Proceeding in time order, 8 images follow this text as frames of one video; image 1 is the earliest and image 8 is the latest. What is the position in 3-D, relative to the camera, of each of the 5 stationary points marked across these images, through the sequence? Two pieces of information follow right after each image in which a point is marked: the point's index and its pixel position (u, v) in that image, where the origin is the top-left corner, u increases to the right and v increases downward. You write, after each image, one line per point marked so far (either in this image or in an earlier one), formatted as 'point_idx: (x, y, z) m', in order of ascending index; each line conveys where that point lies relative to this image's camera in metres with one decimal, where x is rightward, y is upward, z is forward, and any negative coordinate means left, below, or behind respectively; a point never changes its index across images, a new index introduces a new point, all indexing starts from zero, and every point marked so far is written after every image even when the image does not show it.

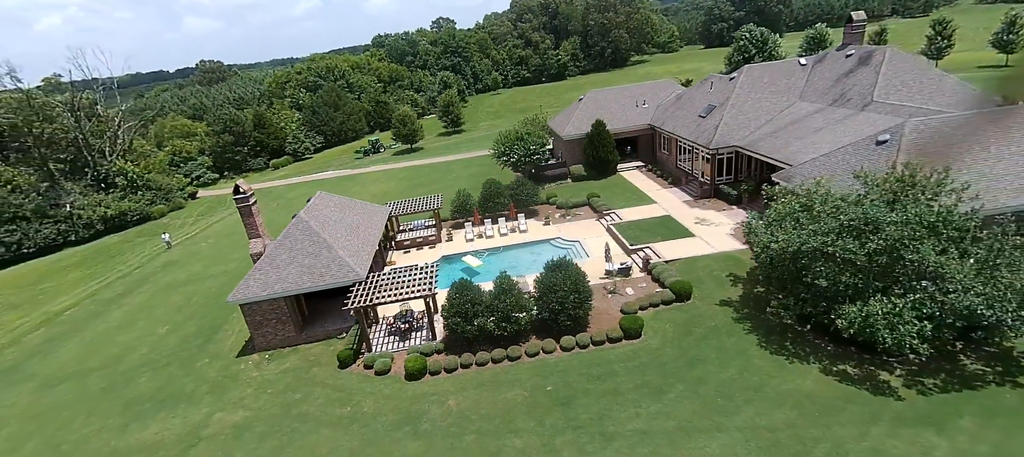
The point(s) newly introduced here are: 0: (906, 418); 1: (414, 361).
0: (+10.6, -5.1, +13.0) m
1: (-3.6, -4.9, +17.8) m
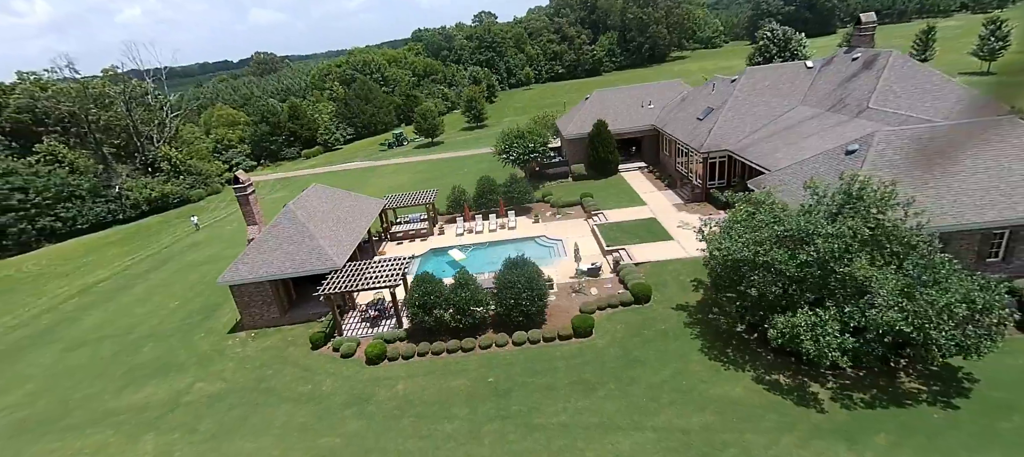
0: (+8.3, -5.4, +13.0) m
1: (-5.4, -4.6, +18.9) m
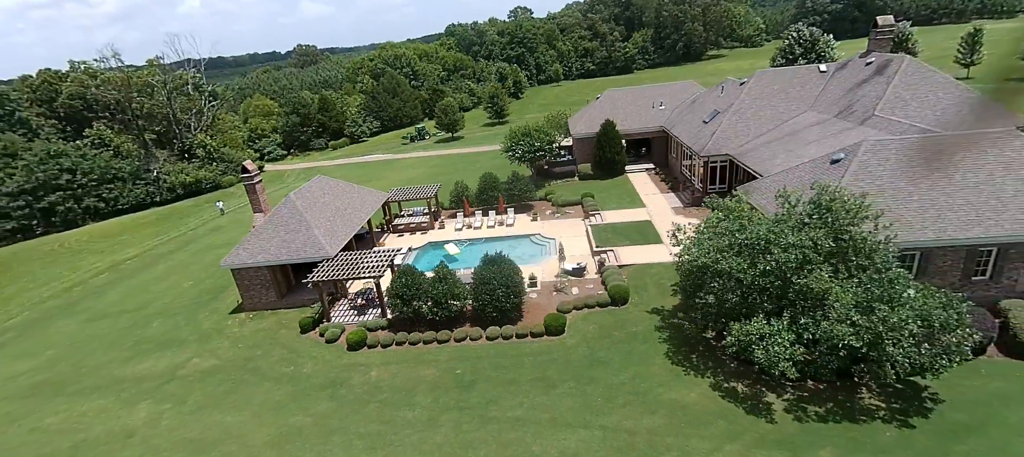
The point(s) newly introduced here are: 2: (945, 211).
0: (+6.9, -5.7, +12.9) m
1: (-6.4, -4.3, +19.7) m
2: (+14.0, +0.6, +15.4) m
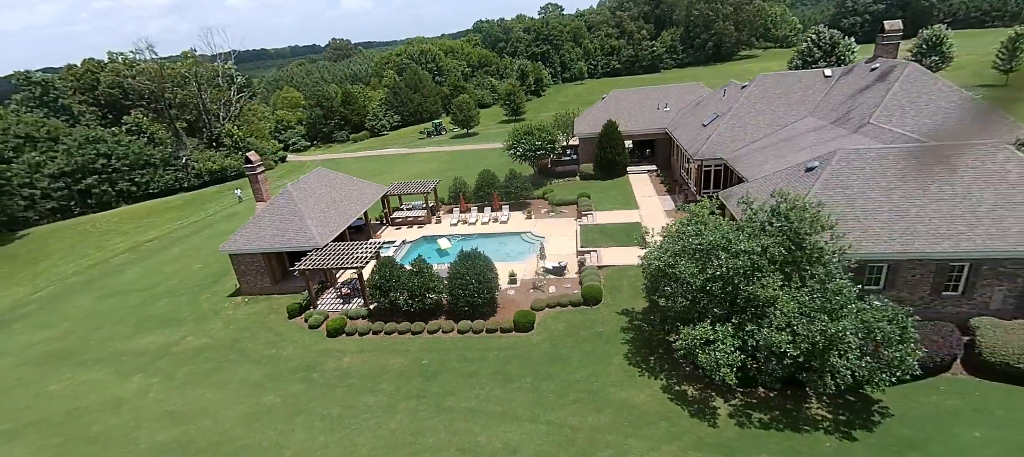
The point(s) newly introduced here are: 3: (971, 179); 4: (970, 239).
0: (+5.2, -5.8, +13.1) m
1: (-7.6, -3.9, +20.6) m
2: (+12.7, +0.2, +15.1) m
3: (+14.9, +1.6, +15.6) m
4: (+13.9, -0.3, +14.6) m
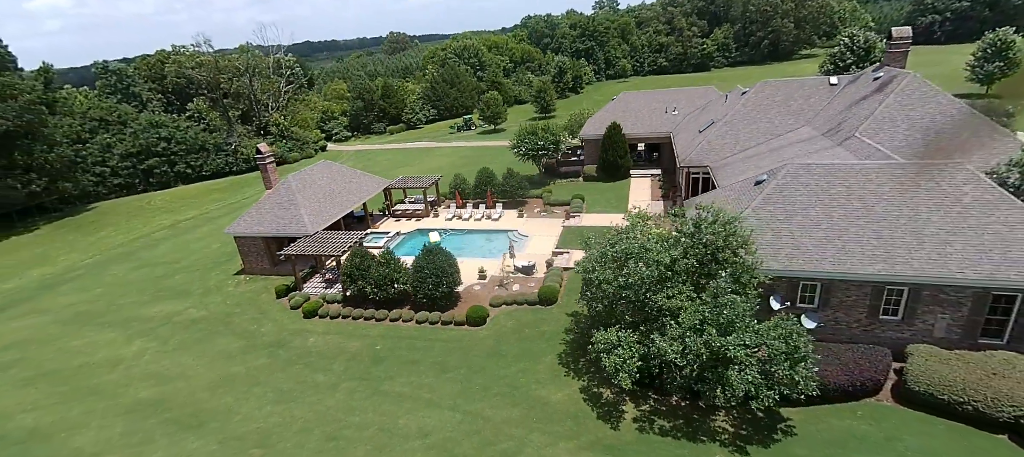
0: (+2.5, -6.1, +13.5) m
1: (-9.4, -3.5, +22.3) m
2: (+10.4, -0.5, +14.7) m
3: (+12.7, +0.9, +15.0) m
4: (+11.6, -1.0, +14.1) m
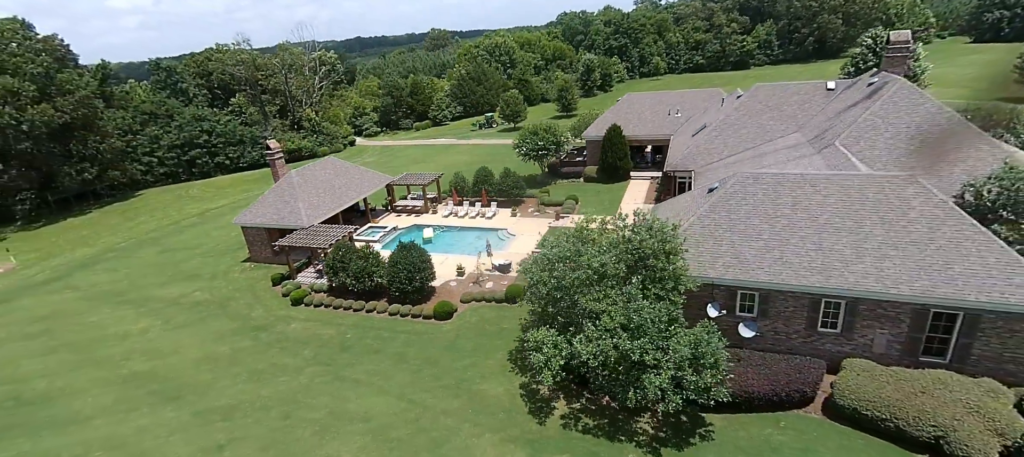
0: (+0.4, -6.2, +14.2) m
1: (-10.7, -3.1, +23.9) m
2: (+8.5, -0.8, +14.7) m
3: (+10.8, +0.5, +14.7) m
4: (+9.6, -1.4, +14.0) m
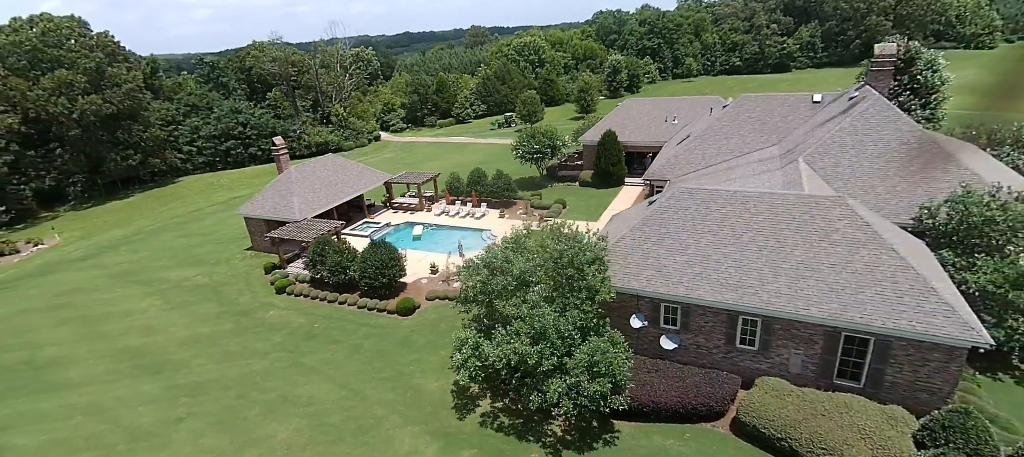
0: (-2.2, -6.3, +15.1) m
1: (-12.3, -2.8, +25.6) m
2: (+6.2, -1.3, +15.0) m
3: (+8.6, -0.2, +14.8) m
4: (+7.2, -2.0, +14.2) m
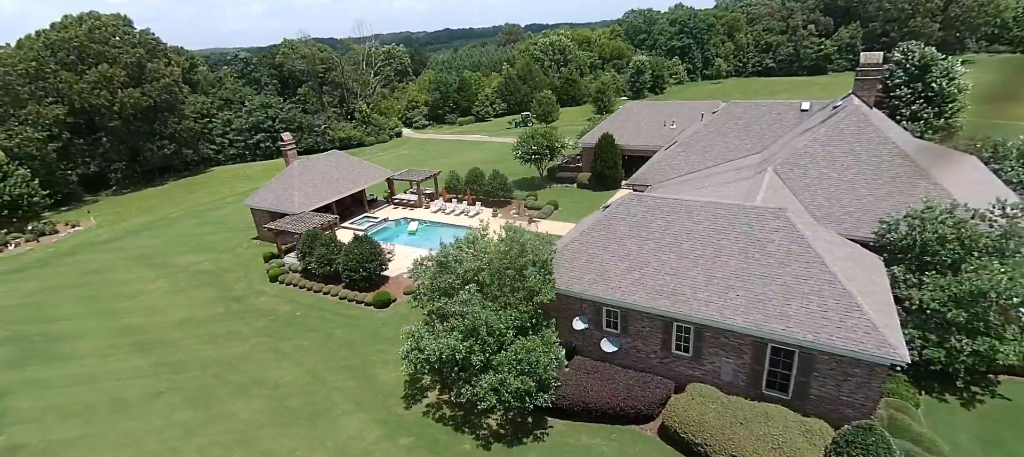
0: (-4.2, -6.3, +16.1) m
1: (-13.4, -2.3, +27.2) m
2: (+4.4, -1.6, +15.3) m
3: (+6.8, -0.5, +15.0) m
4: (+5.3, -2.2, +14.5) m
